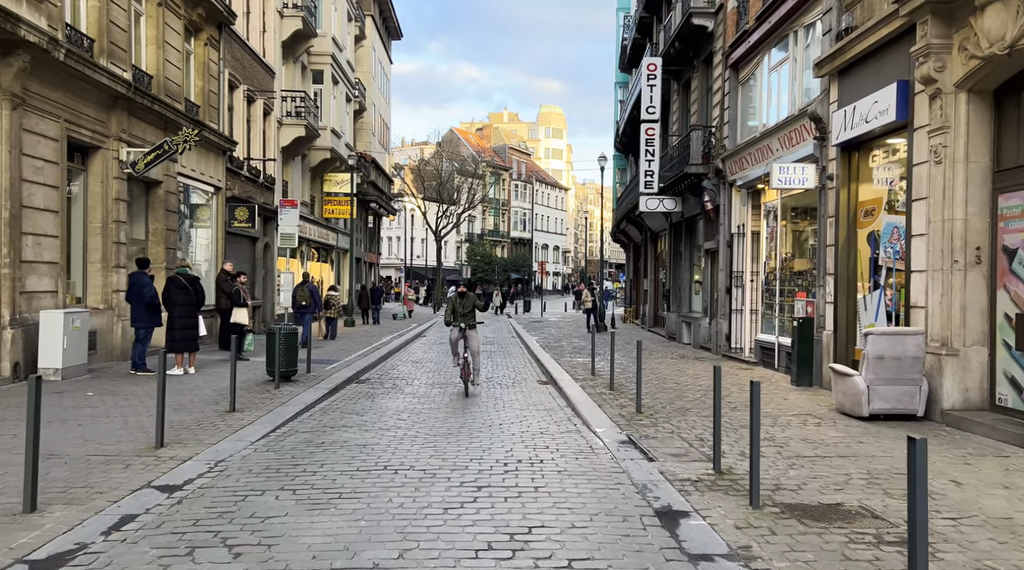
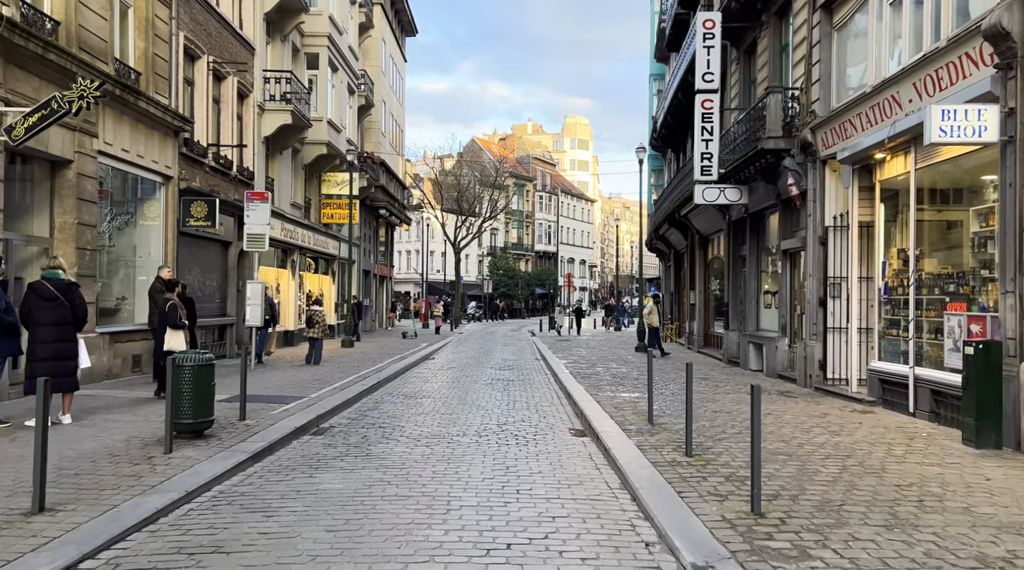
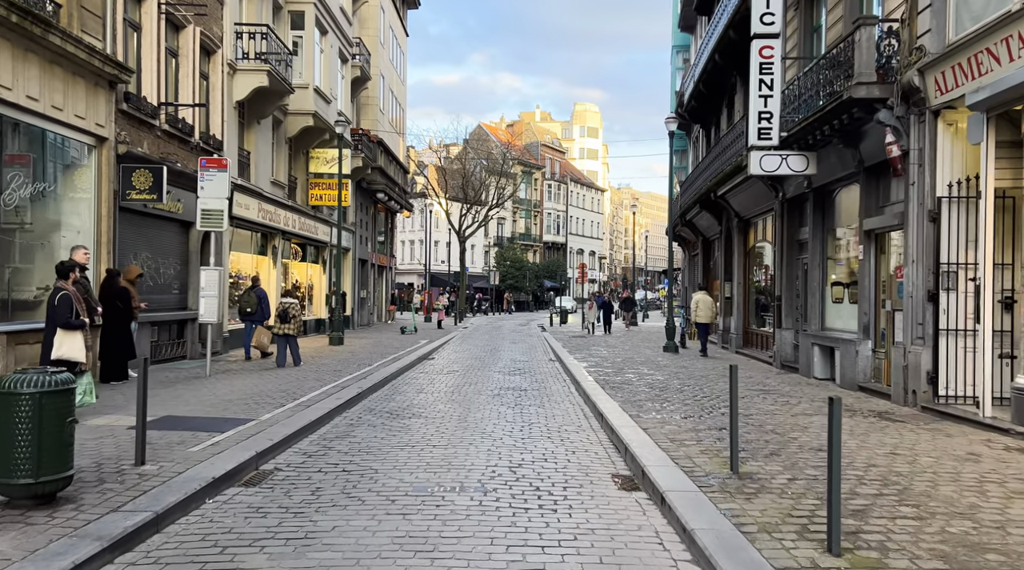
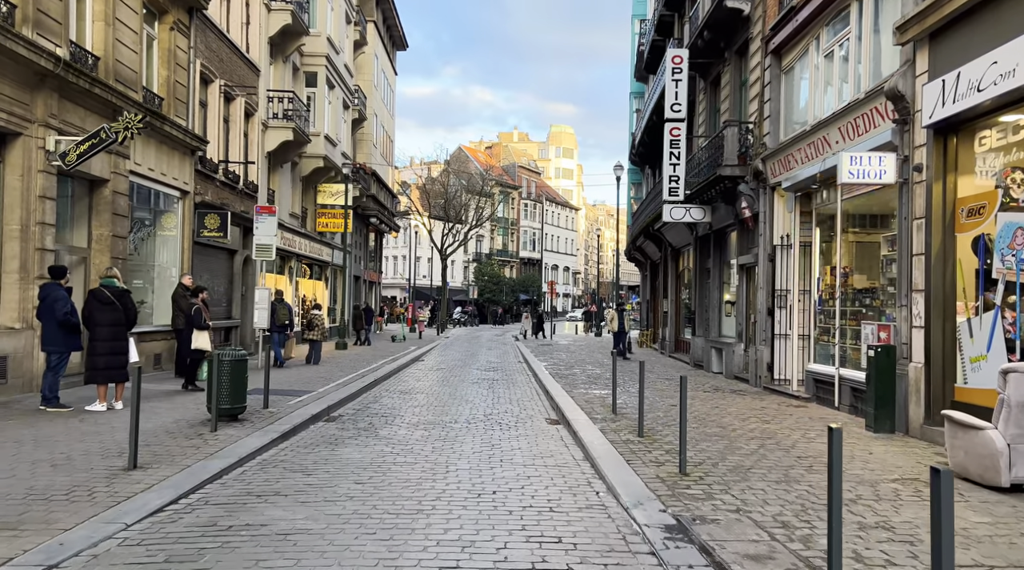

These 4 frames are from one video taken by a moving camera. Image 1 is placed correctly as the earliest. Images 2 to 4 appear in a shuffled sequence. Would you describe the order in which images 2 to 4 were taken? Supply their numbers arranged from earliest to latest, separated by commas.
4, 2, 3
